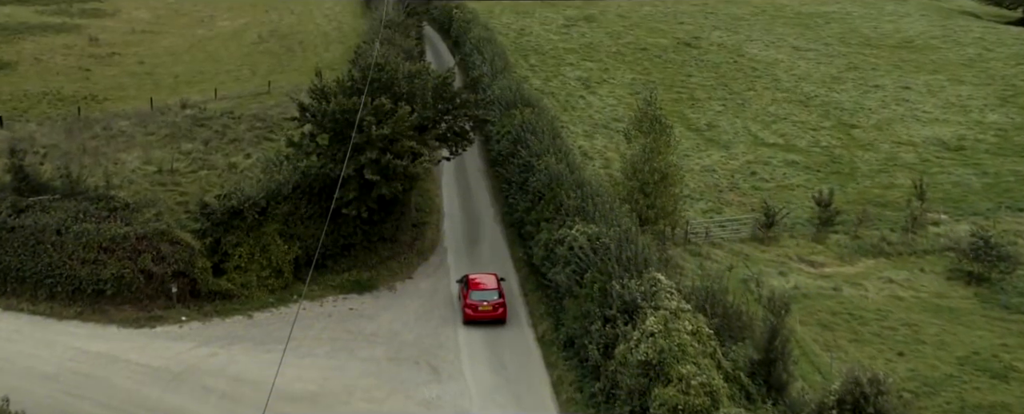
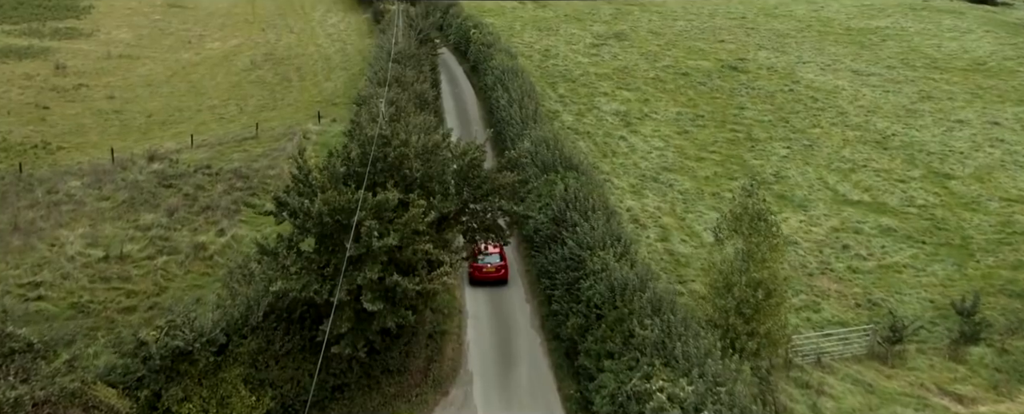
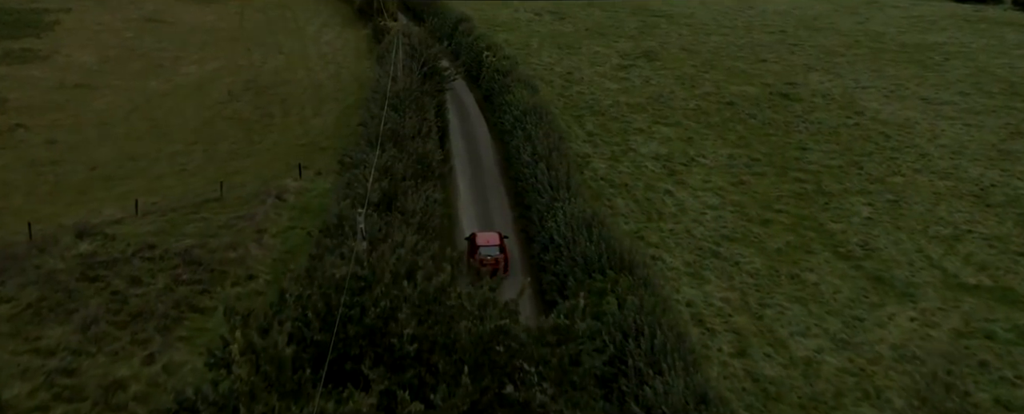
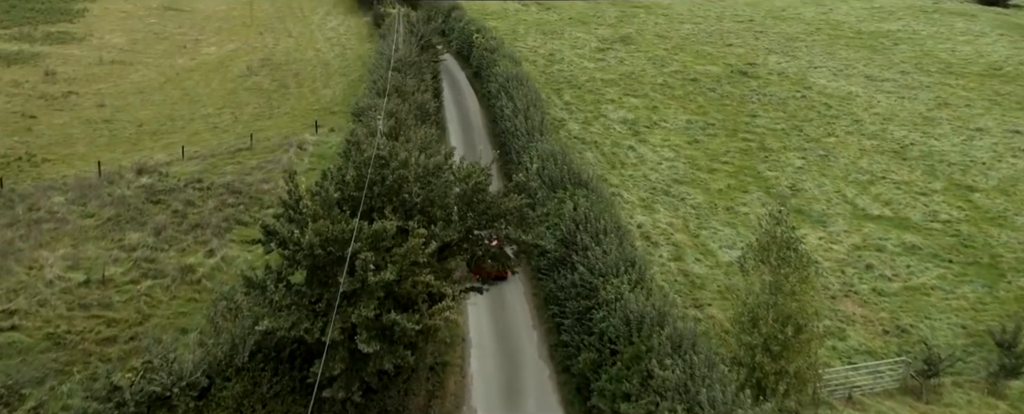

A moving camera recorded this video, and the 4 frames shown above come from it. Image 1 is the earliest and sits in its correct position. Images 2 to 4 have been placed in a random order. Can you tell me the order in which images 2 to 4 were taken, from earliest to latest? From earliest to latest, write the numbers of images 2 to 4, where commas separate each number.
2, 4, 3
